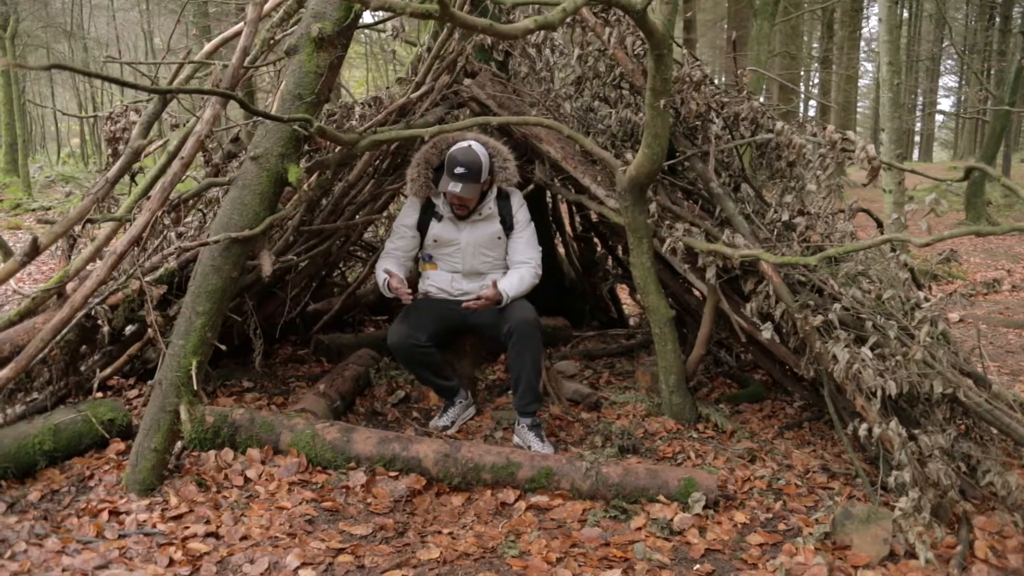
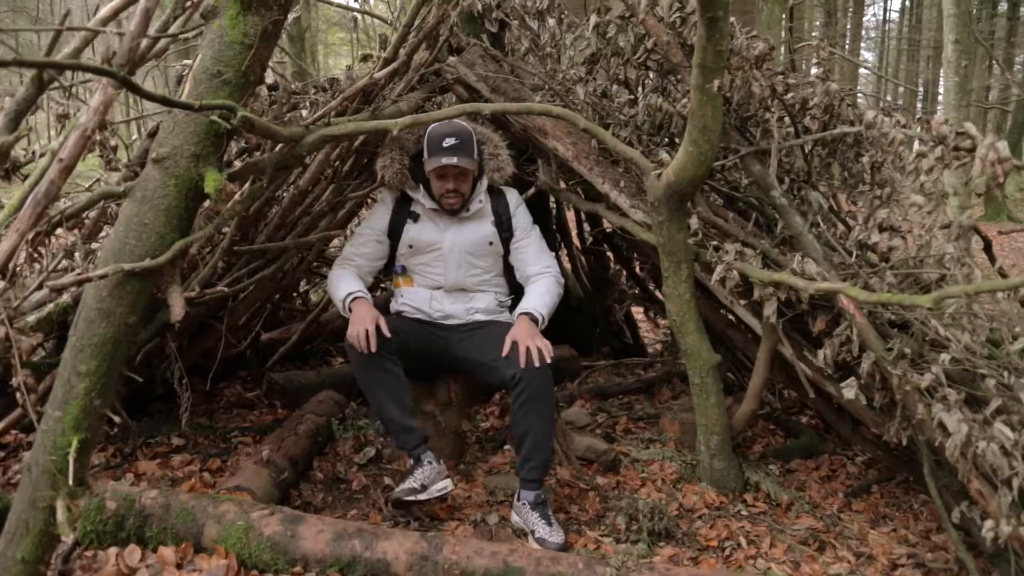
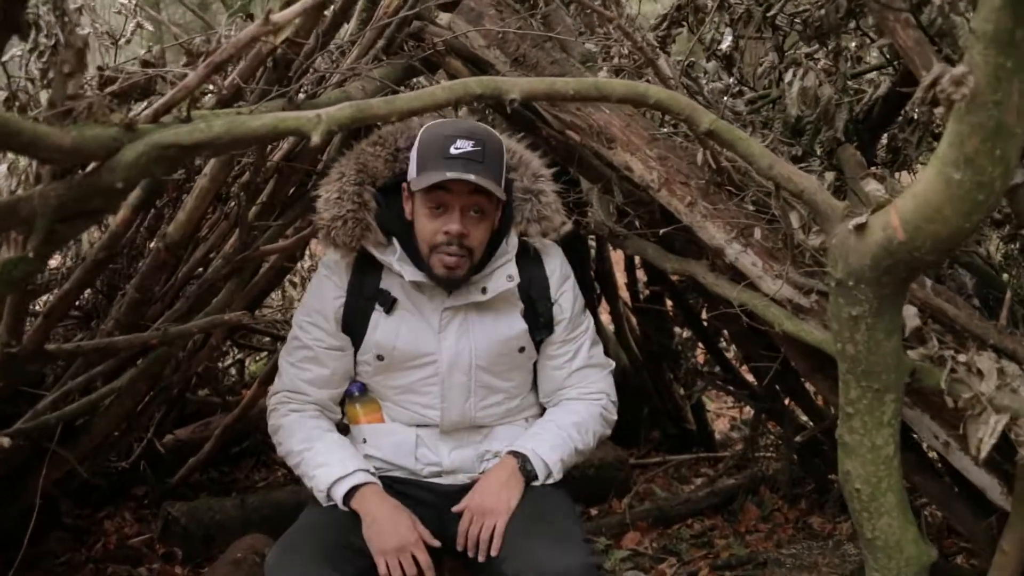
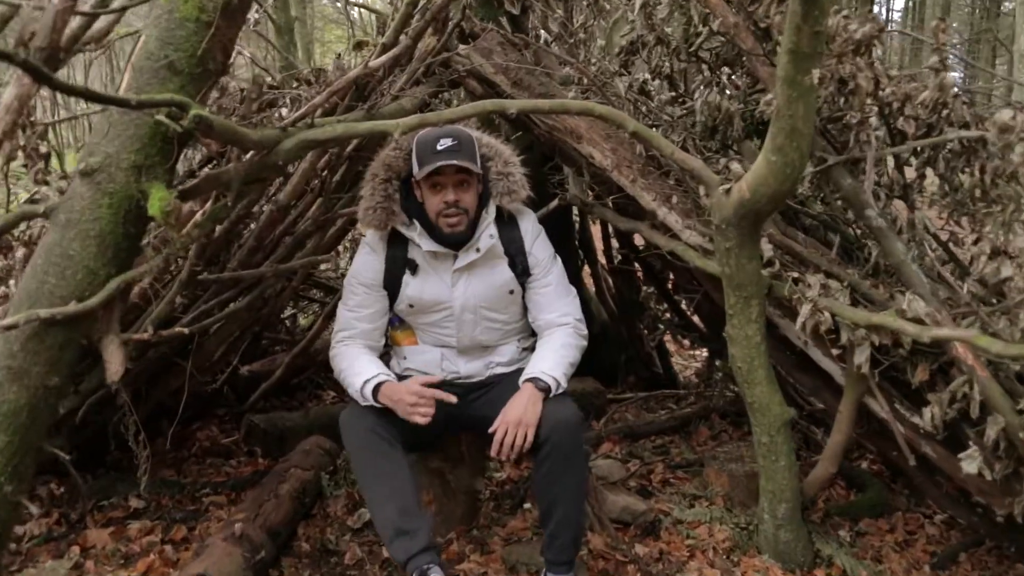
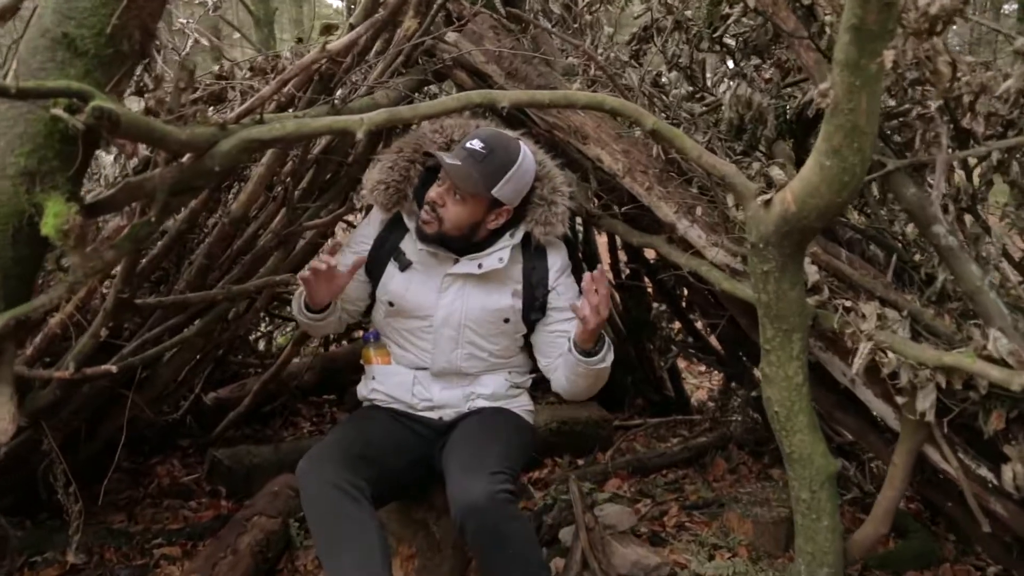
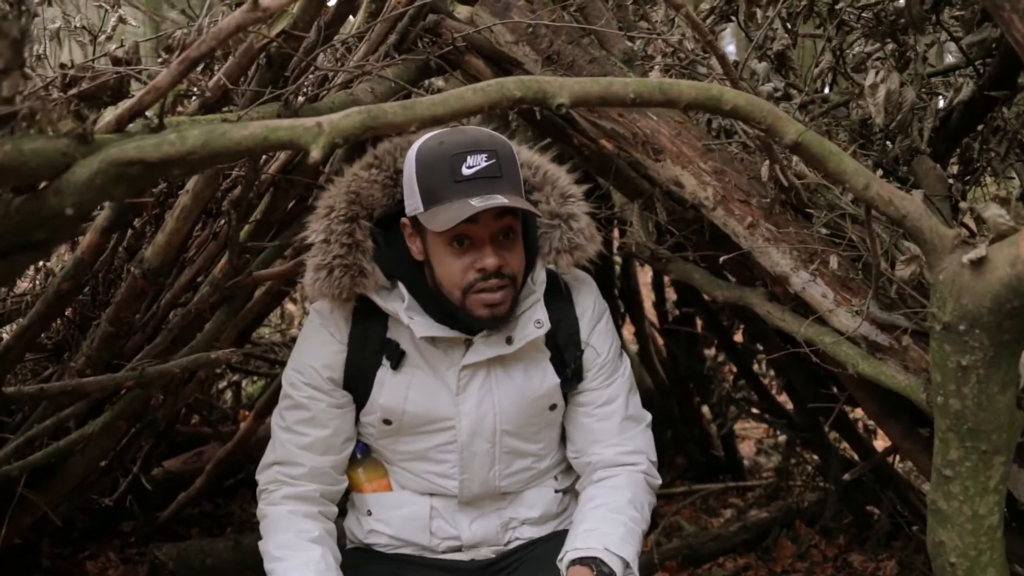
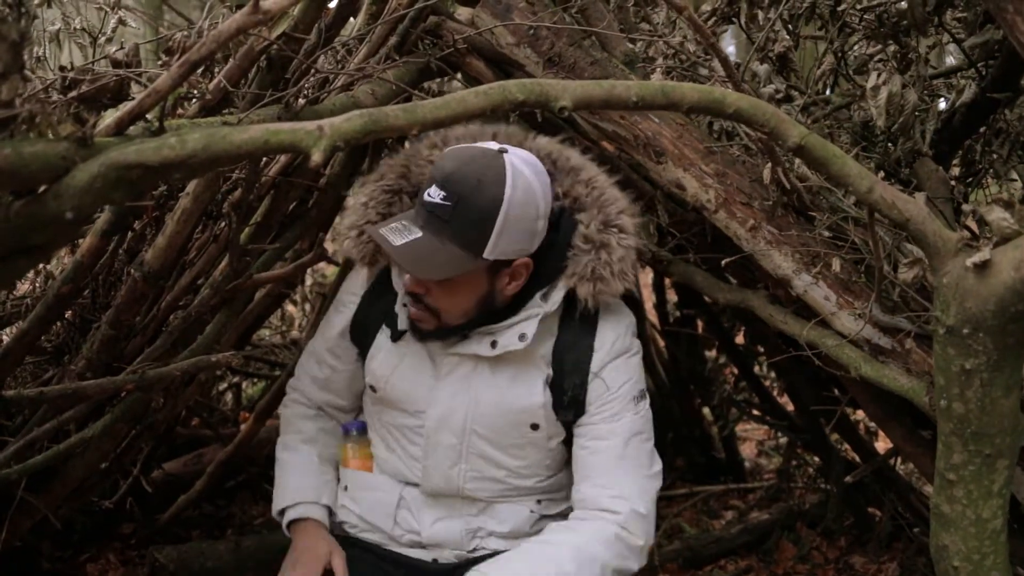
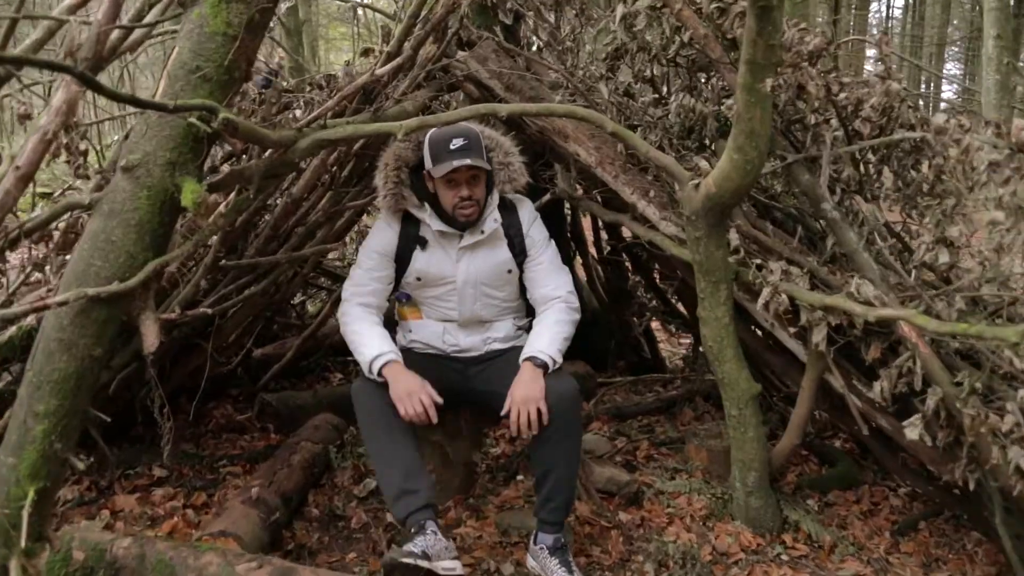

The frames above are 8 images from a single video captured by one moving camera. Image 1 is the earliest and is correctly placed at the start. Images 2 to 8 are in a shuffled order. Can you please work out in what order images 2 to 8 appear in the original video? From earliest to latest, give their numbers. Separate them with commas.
2, 8, 4, 5, 3, 6, 7
